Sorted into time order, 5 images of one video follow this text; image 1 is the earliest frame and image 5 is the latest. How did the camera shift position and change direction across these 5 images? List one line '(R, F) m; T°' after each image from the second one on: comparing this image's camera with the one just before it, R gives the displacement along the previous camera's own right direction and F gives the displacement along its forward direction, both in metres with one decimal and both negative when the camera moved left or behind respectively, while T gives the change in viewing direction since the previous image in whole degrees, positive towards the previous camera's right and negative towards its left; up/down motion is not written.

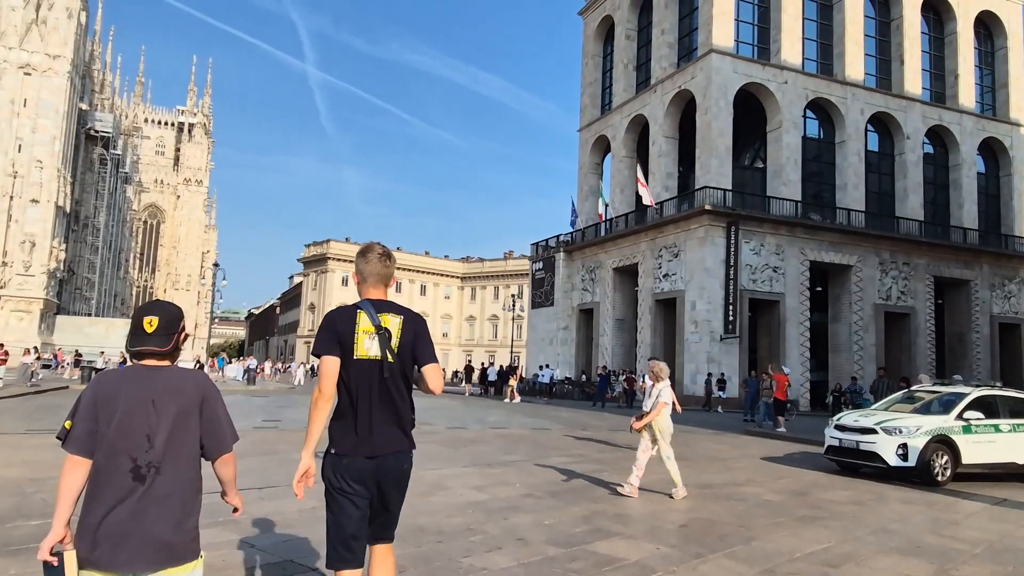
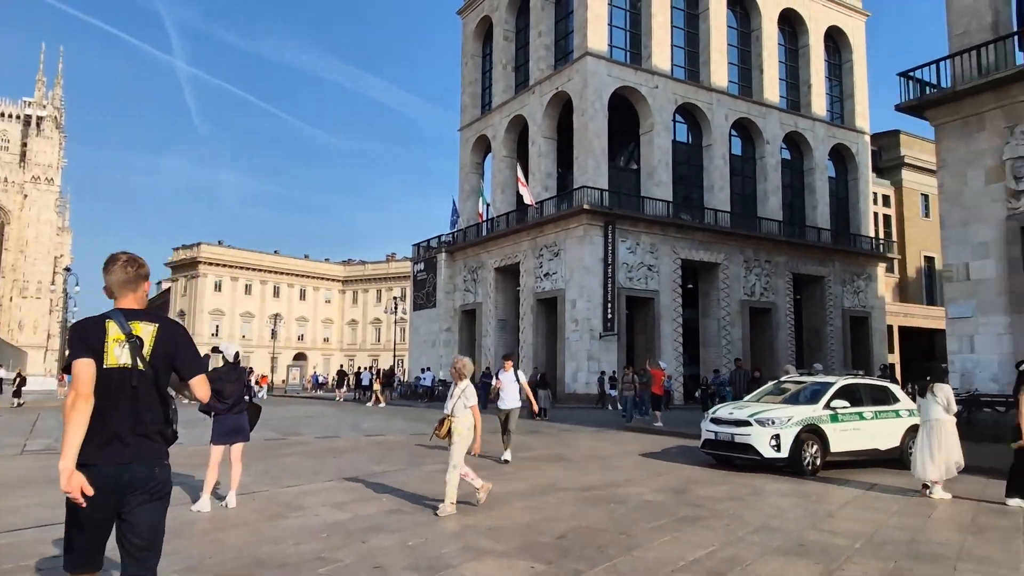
(+0.2, +0.6) m; +9°
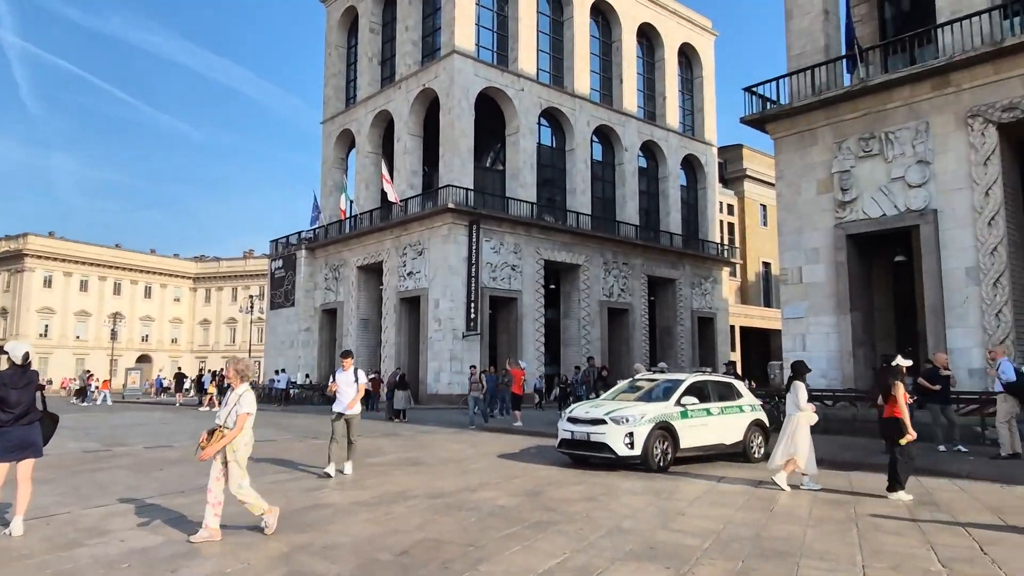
(+0.2, +0.4) m; +11°
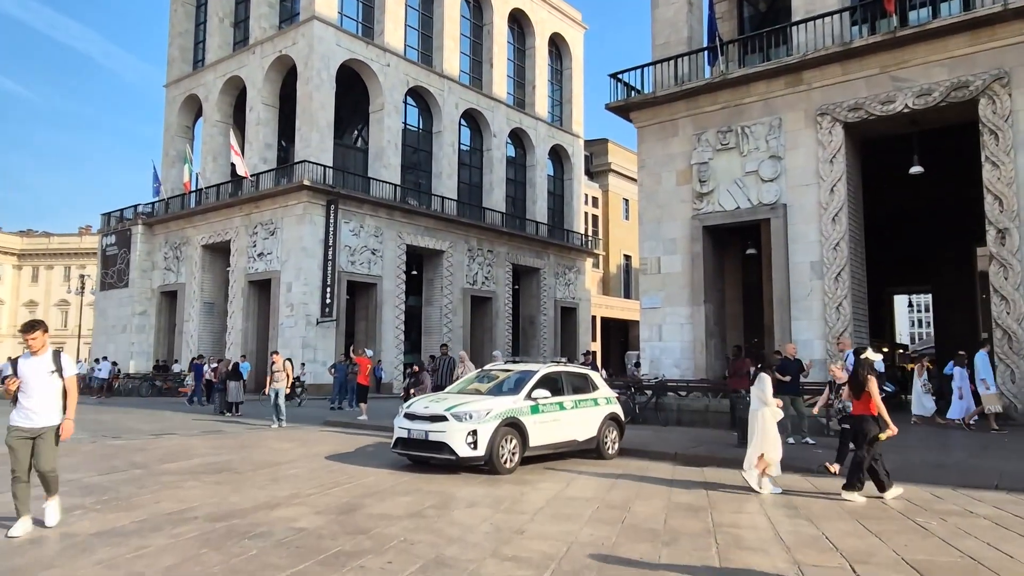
(+0.5, +1.2) m; +10°
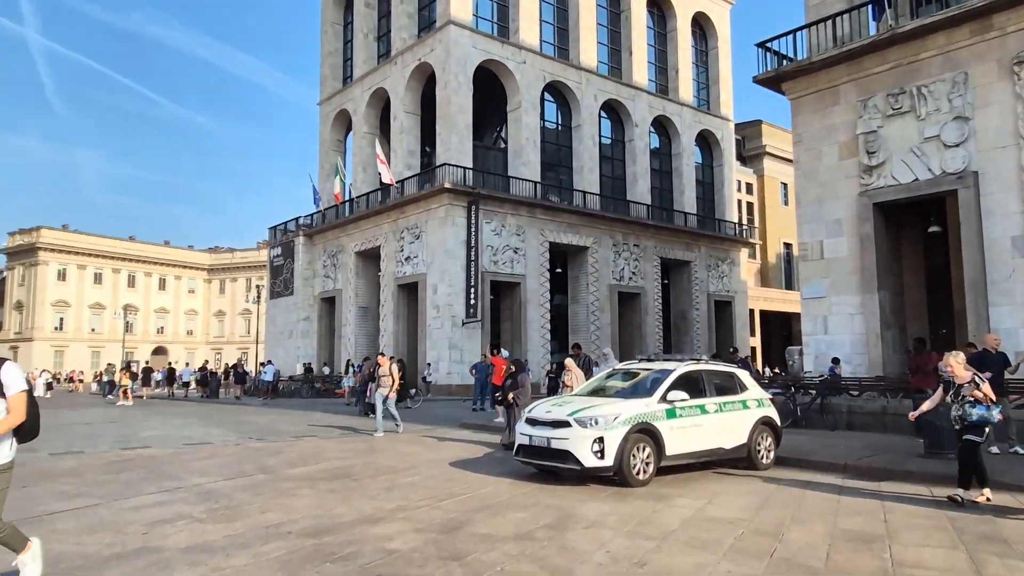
(+0.3, +0.9) m; -12°
